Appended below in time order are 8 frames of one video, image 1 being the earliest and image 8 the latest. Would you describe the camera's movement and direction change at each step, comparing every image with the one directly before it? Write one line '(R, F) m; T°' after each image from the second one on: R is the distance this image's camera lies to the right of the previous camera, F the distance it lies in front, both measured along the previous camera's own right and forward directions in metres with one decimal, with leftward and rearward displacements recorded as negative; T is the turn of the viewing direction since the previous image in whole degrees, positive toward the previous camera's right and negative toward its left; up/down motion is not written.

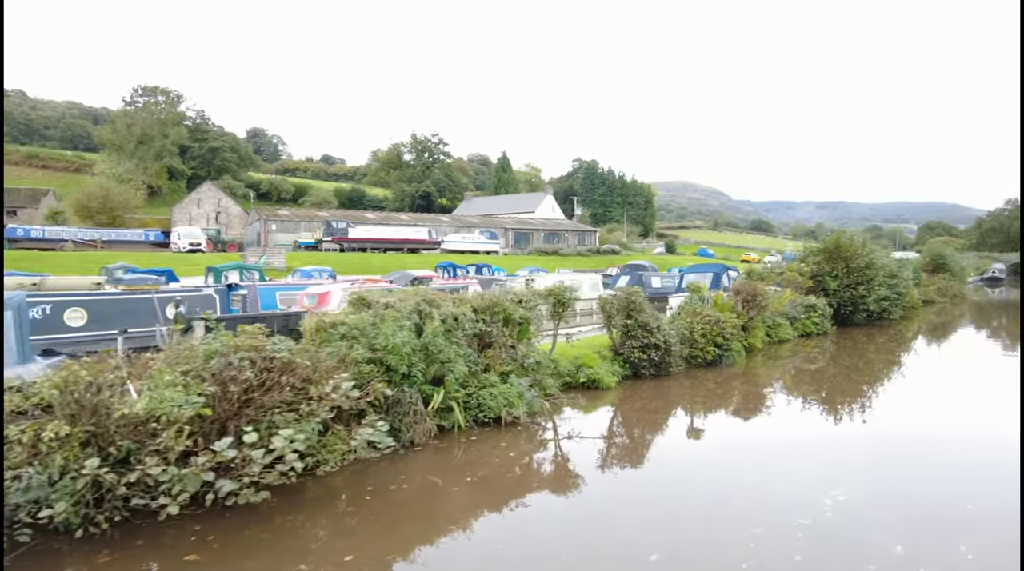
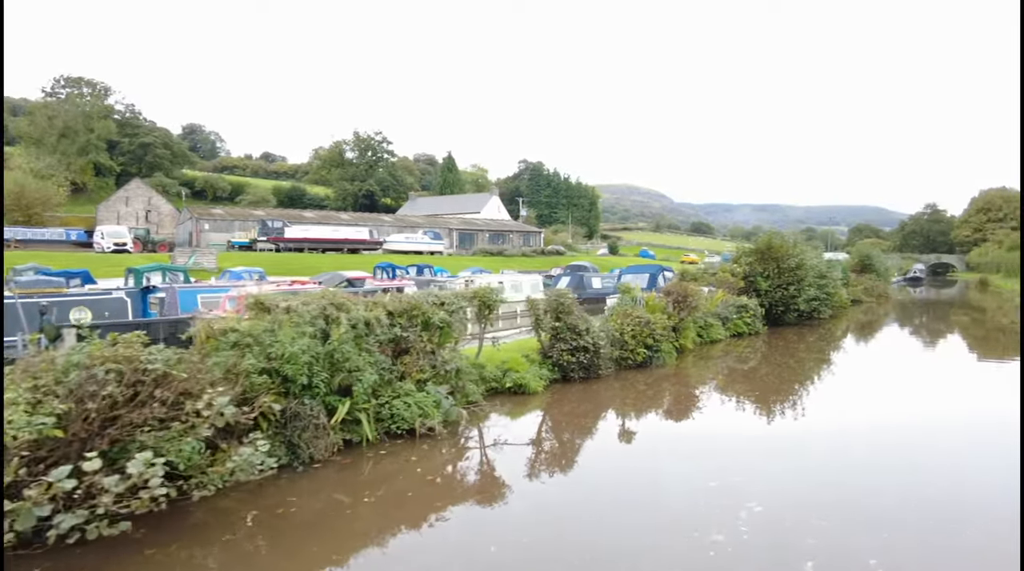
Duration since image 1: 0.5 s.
(+0.5, +0.5) m; +5°
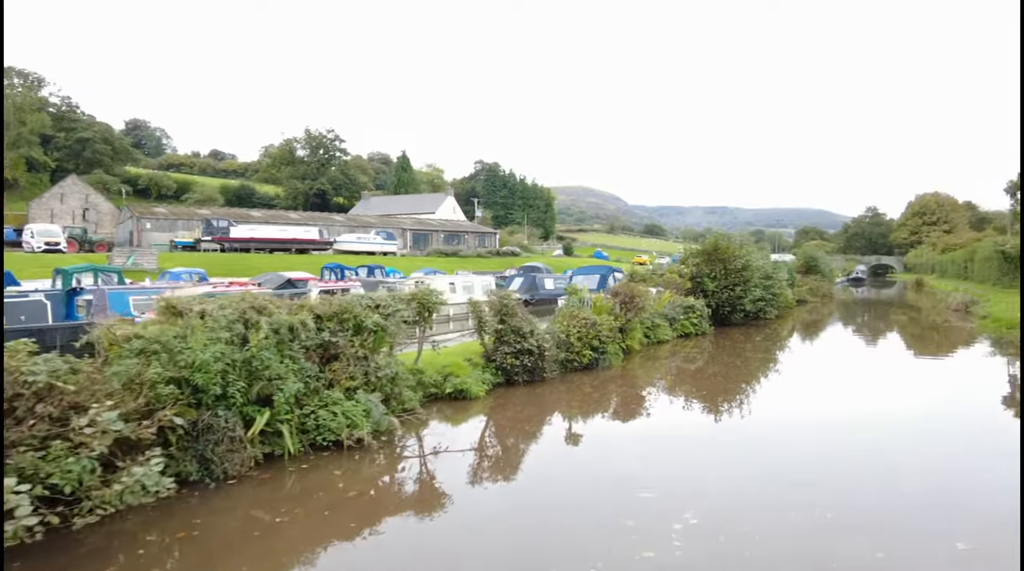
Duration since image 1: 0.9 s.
(+0.3, +0.4) m; +4°
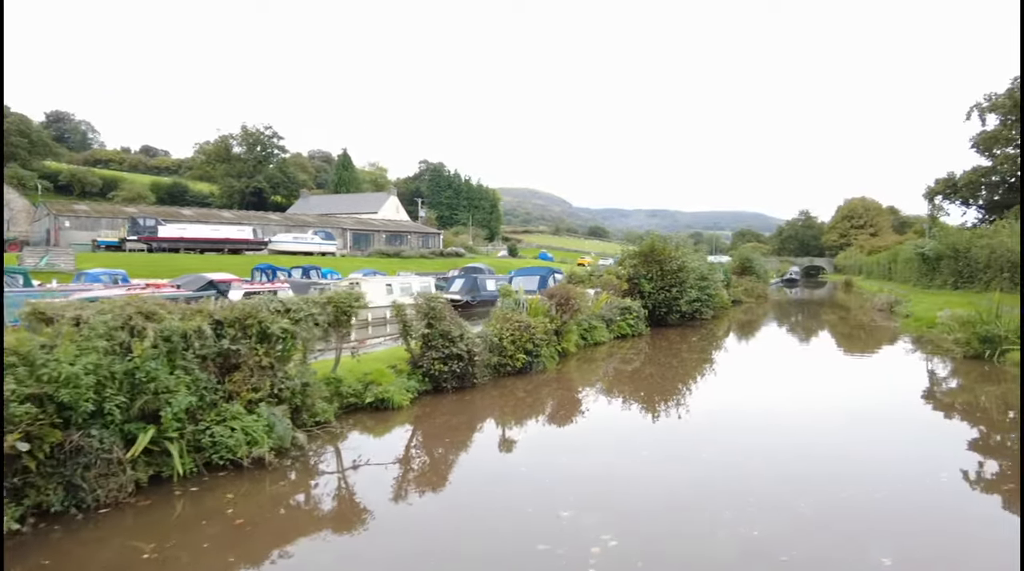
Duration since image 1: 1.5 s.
(+0.4, +0.5) m; +5°
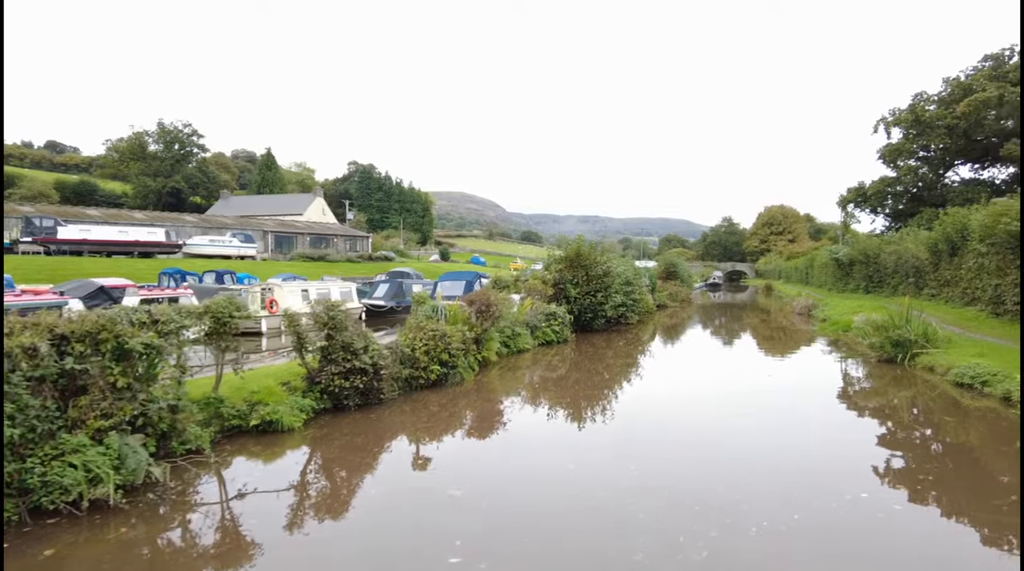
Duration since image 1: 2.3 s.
(+0.4, +0.8) m; +6°
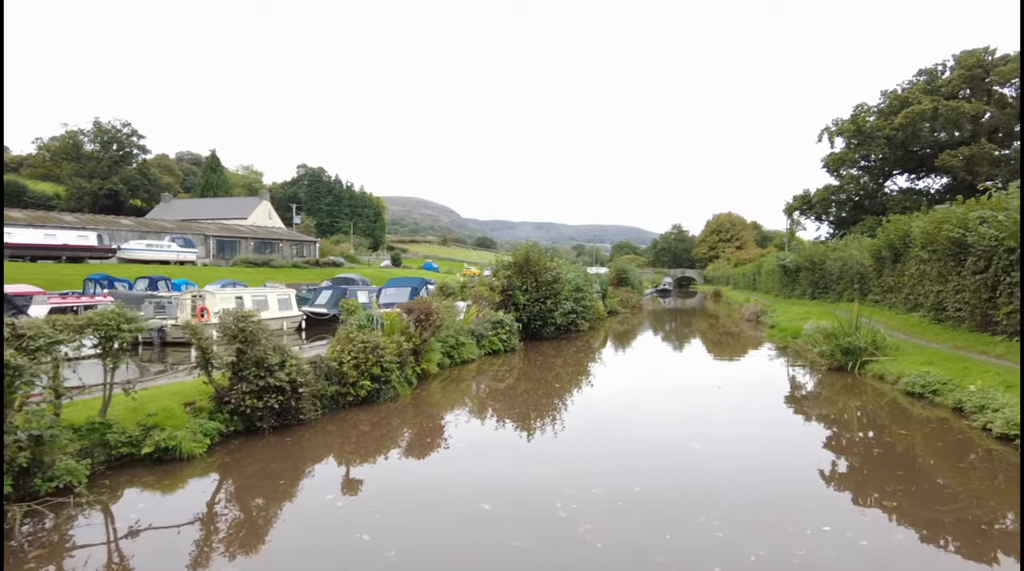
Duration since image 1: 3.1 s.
(+0.3, +0.7) m; +4°
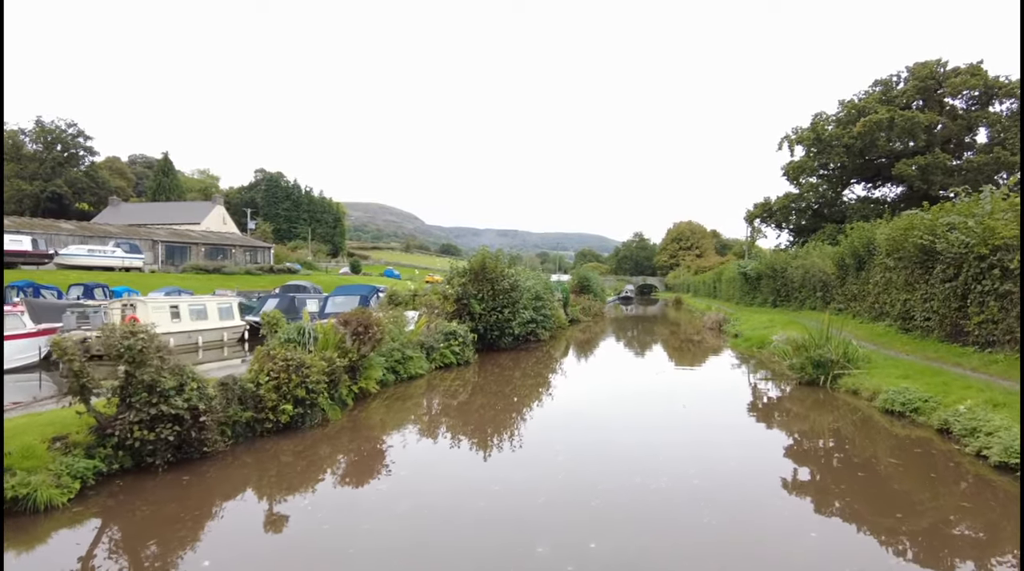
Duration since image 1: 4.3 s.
(+0.3, +1.0) m; +3°
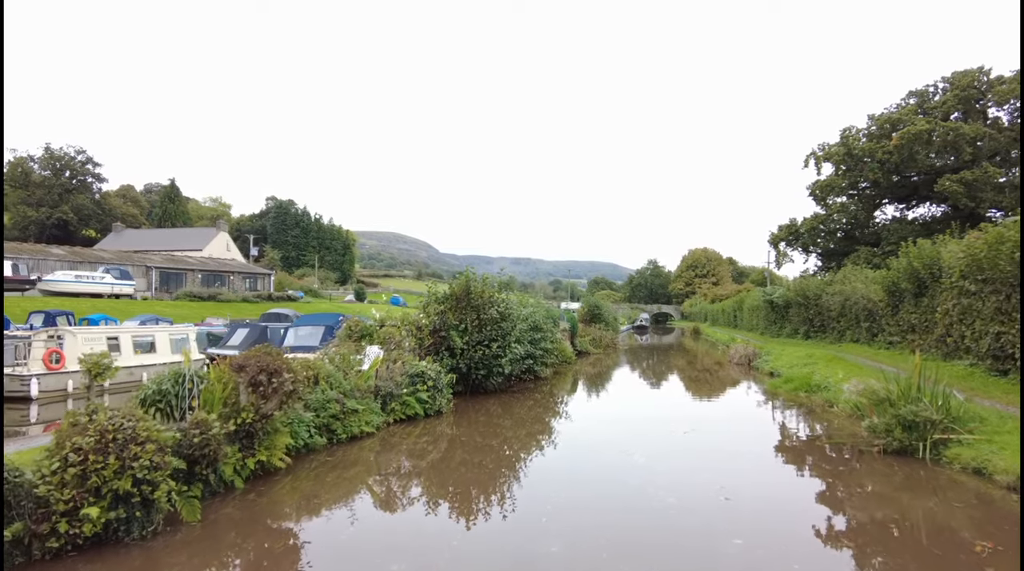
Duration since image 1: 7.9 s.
(+0.6, +3.1) m; -1°
